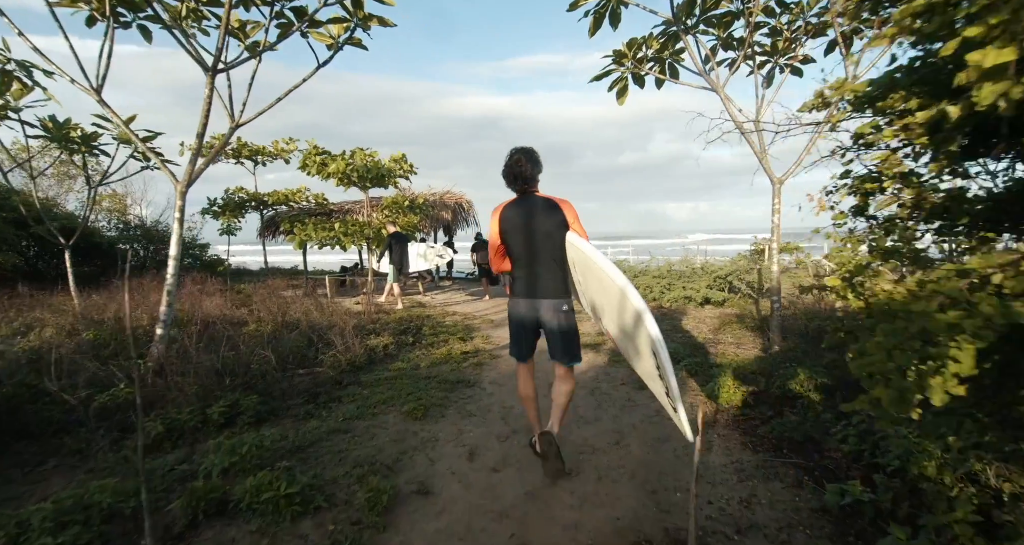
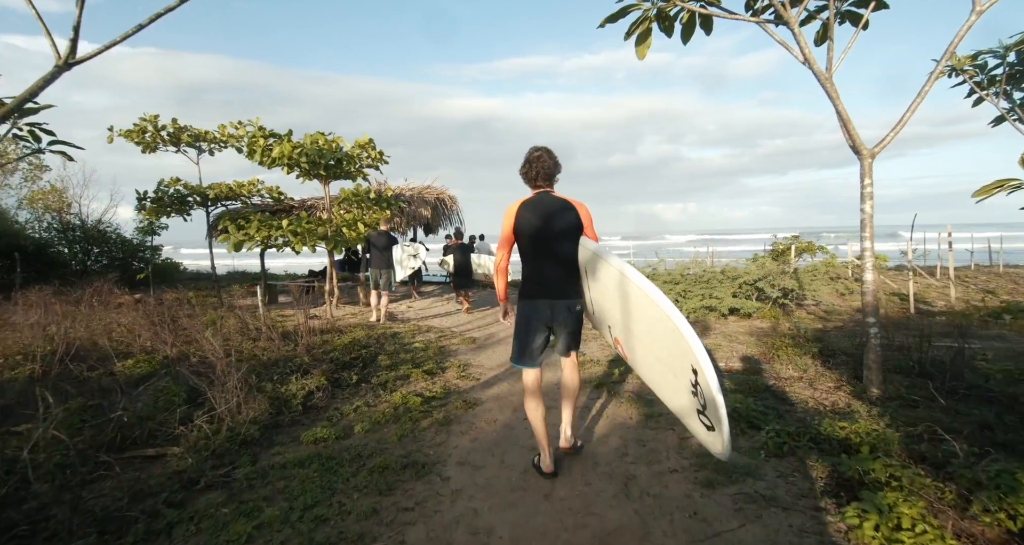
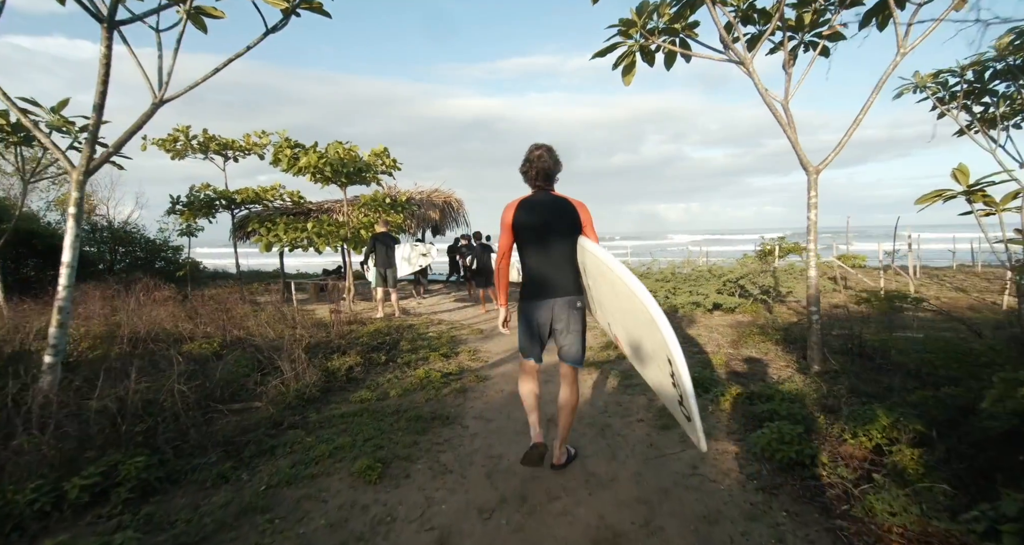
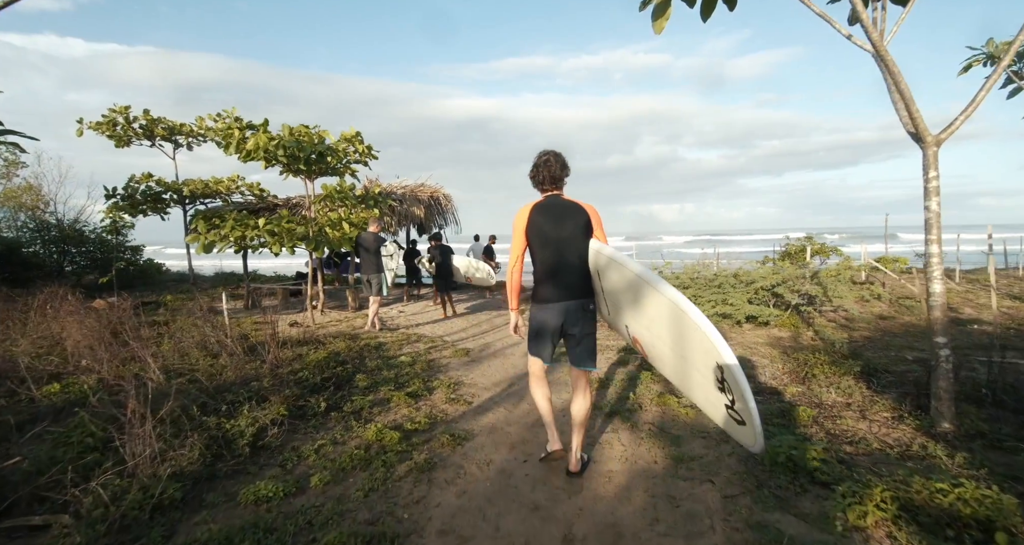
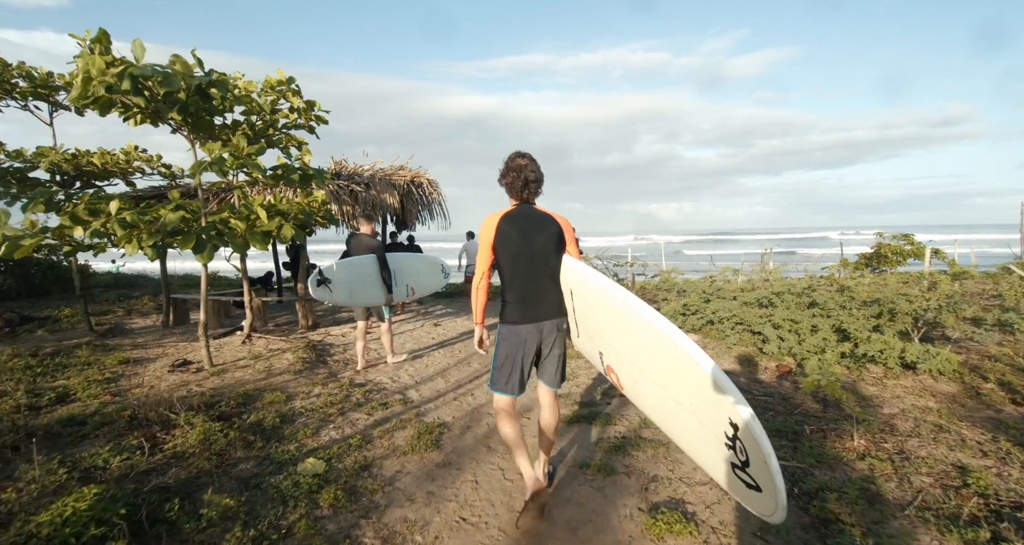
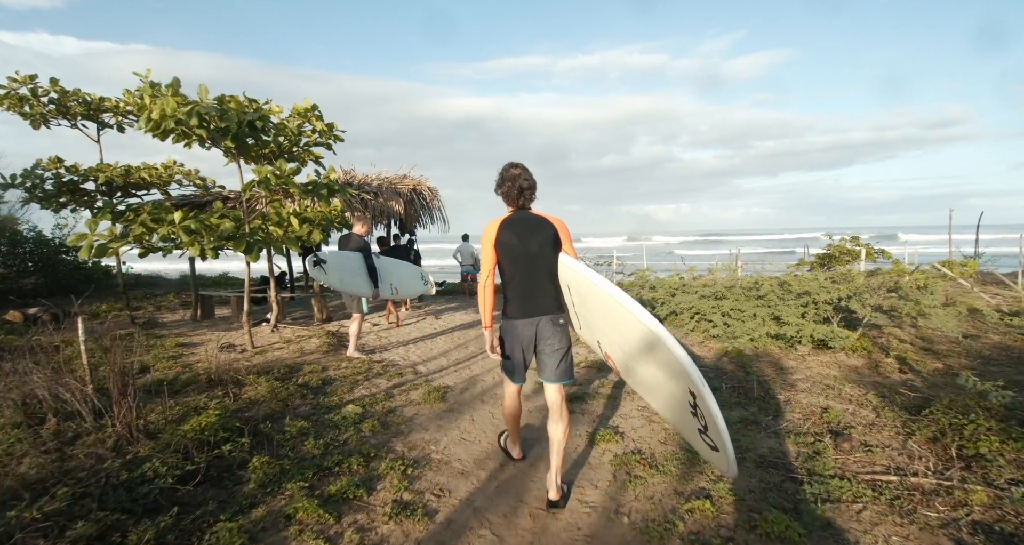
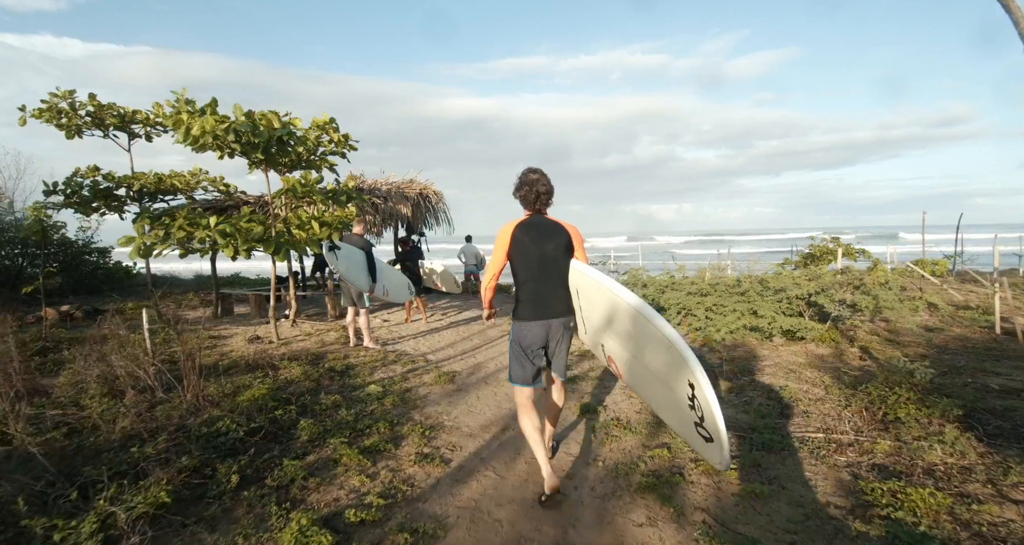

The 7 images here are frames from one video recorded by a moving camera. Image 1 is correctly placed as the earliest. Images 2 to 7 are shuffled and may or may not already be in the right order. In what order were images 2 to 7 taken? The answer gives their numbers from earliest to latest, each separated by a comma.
3, 2, 4, 7, 6, 5
